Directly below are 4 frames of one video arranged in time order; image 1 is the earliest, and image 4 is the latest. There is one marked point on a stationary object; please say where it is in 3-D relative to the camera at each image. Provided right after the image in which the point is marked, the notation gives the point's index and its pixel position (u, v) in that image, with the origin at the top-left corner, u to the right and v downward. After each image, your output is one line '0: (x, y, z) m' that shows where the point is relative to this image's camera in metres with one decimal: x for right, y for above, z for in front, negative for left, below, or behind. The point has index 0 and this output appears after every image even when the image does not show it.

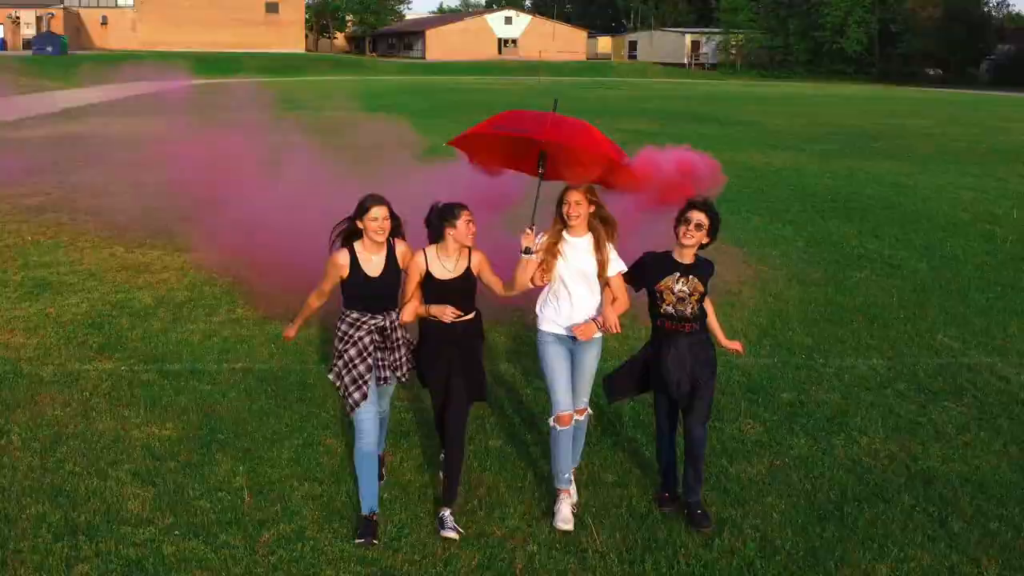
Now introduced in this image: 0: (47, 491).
0: (-1.9, -0.8, +4.0) m
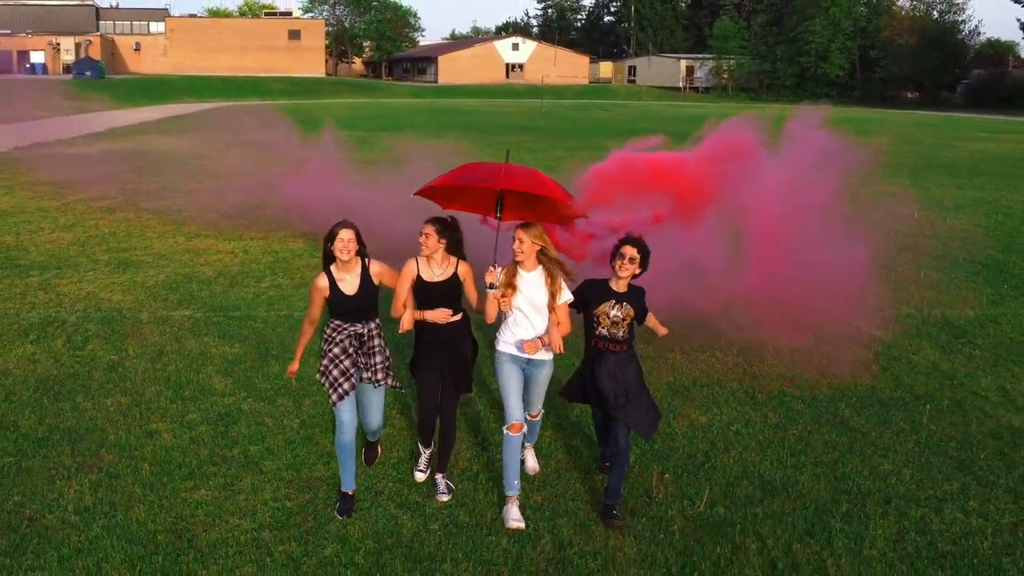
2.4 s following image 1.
0: (-2.2, -0.6, +5.9) m
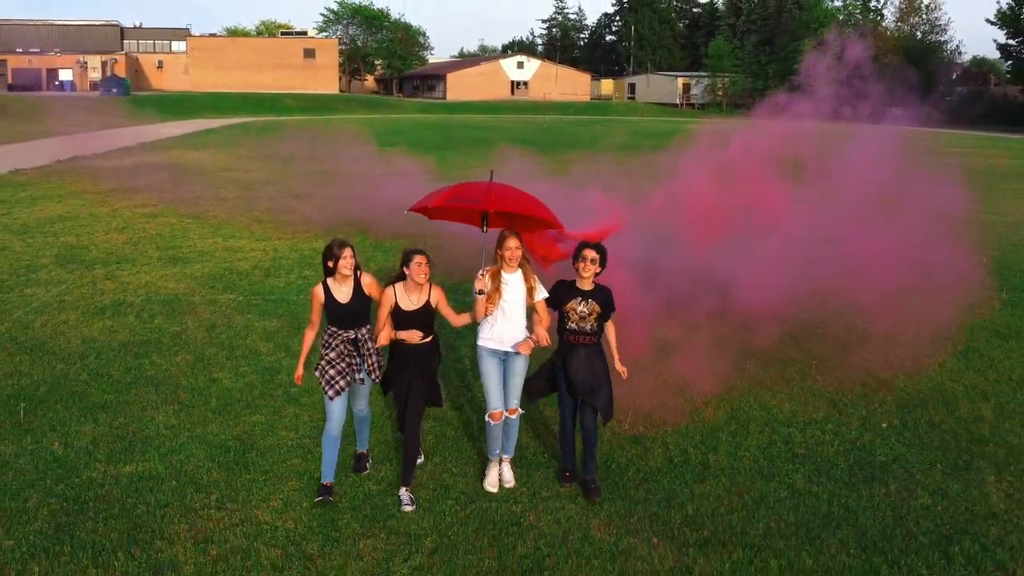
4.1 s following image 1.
0: (-2.3, -0.4, +7.5) m
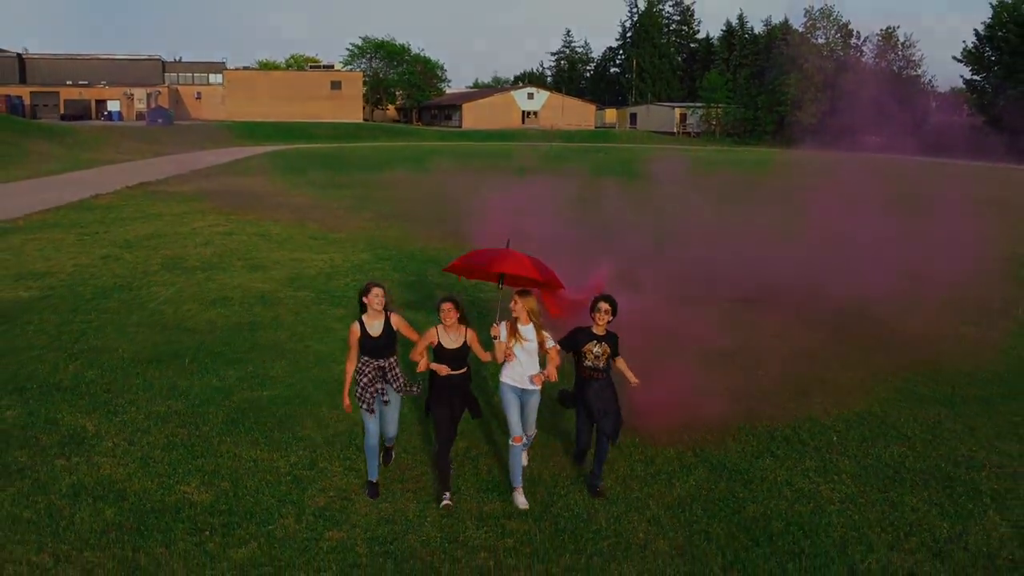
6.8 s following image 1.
0: (-2.3, -0.4, +10.4) m
